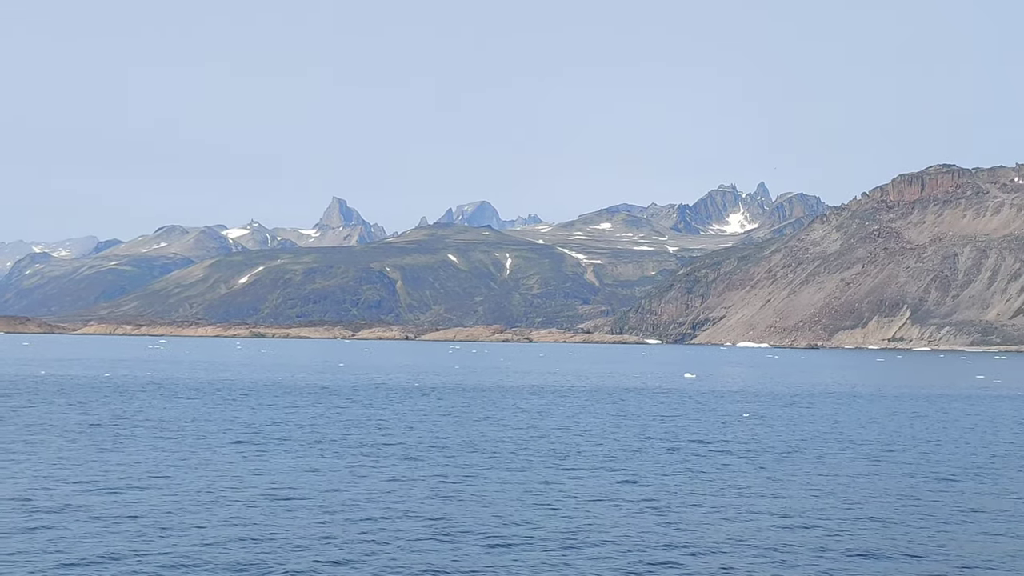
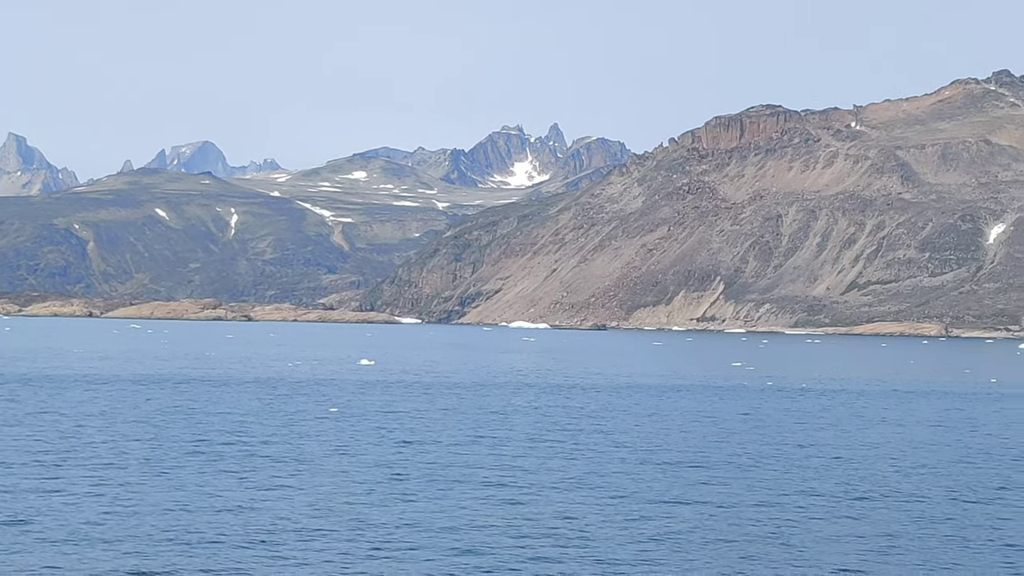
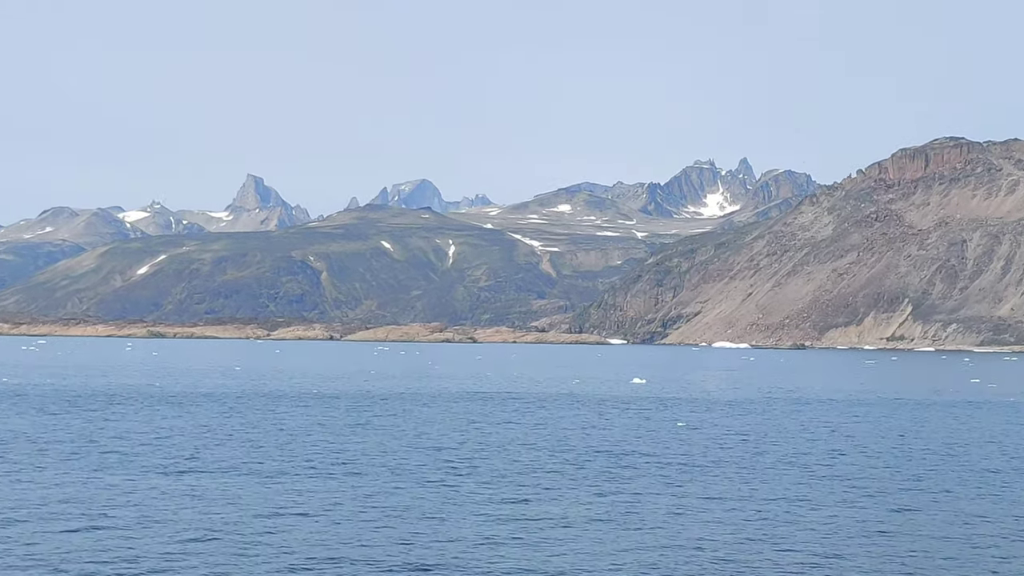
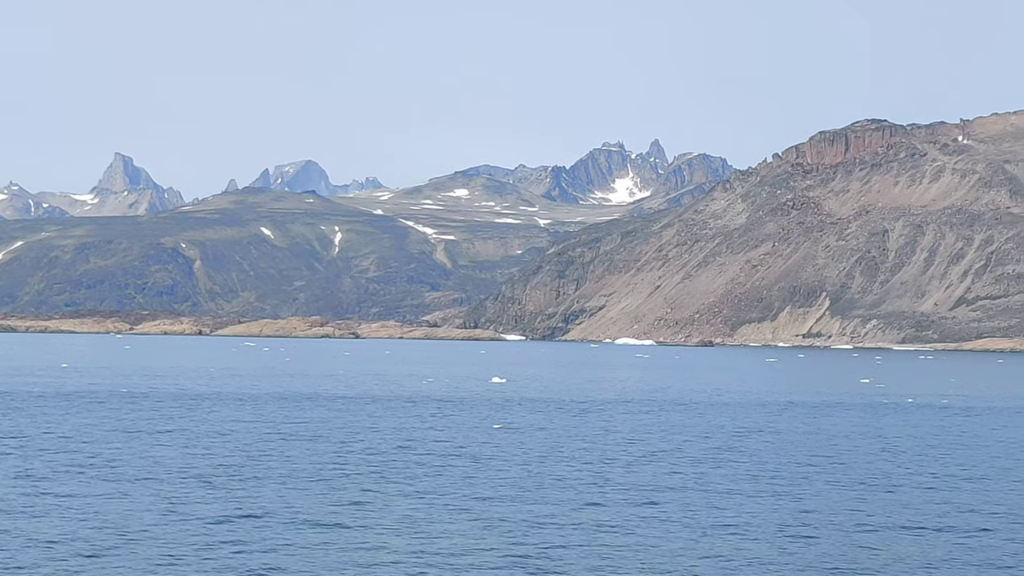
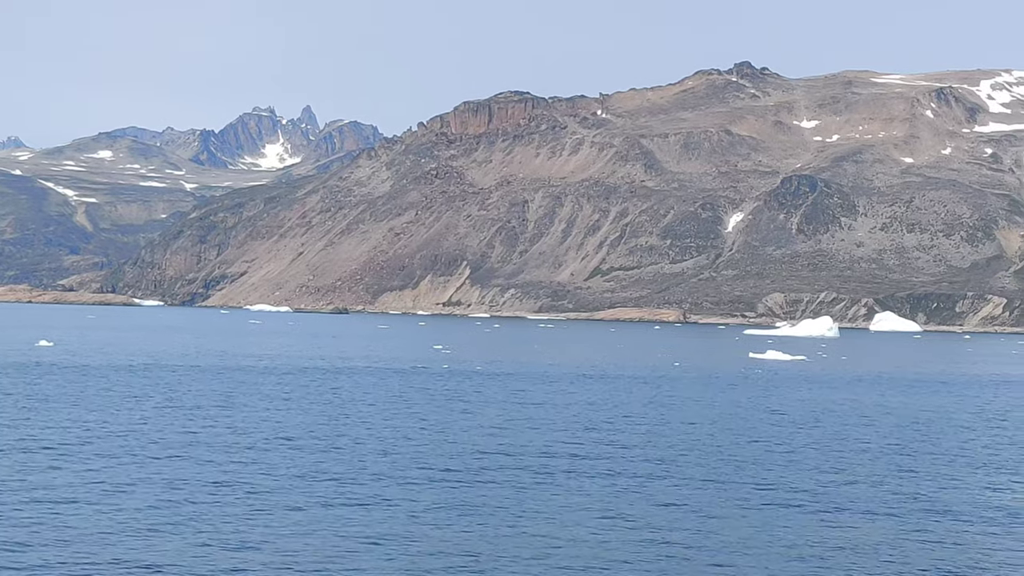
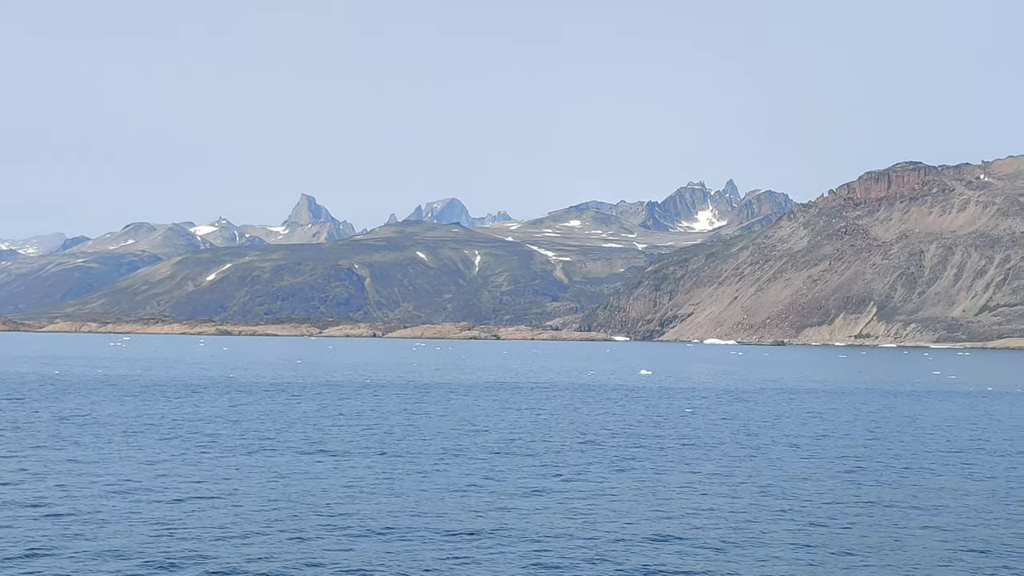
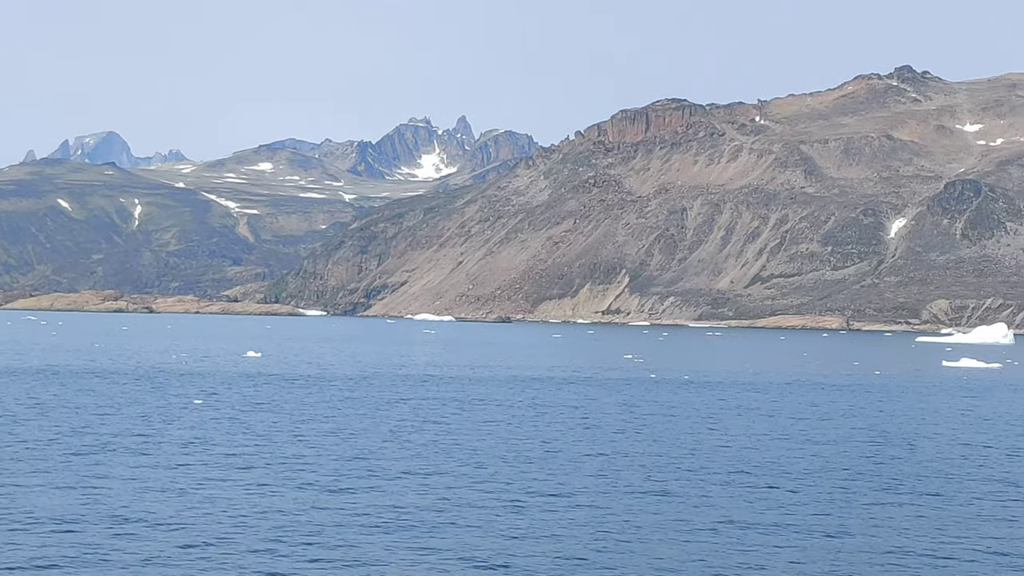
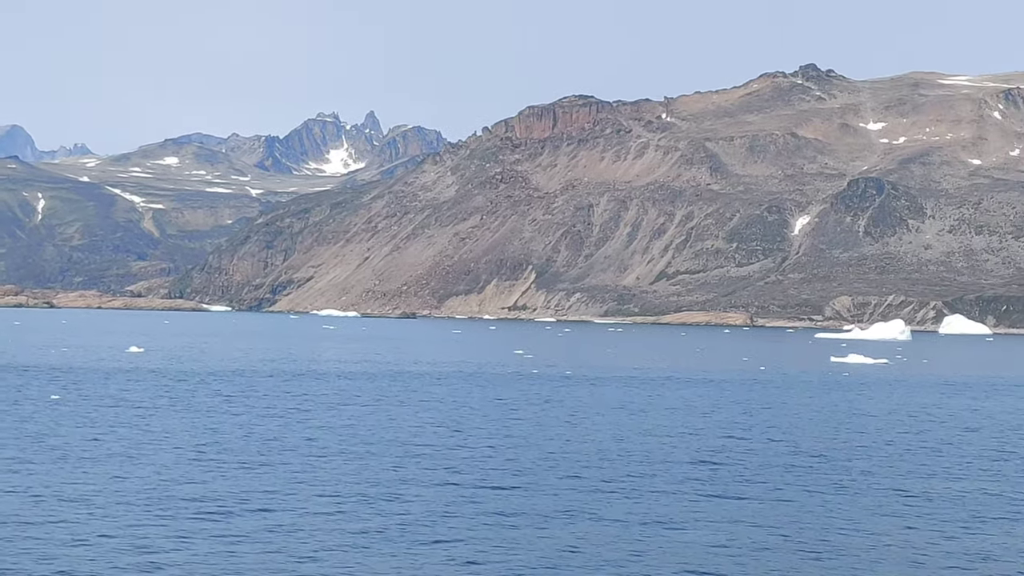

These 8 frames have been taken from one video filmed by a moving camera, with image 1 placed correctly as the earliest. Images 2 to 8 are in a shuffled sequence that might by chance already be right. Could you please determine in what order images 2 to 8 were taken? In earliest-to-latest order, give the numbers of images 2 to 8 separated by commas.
6, 3, 4, 2, 7, 8, 5
